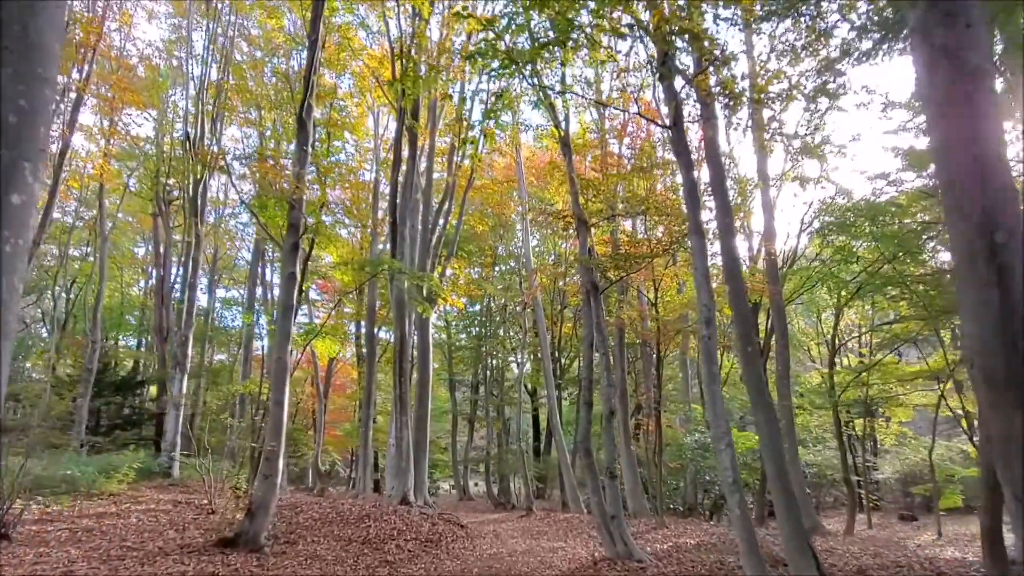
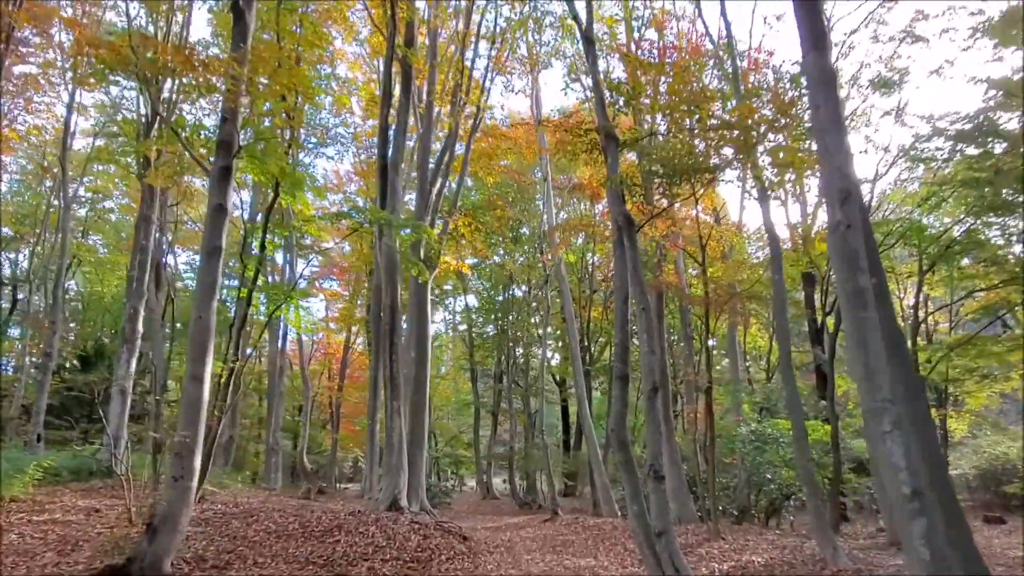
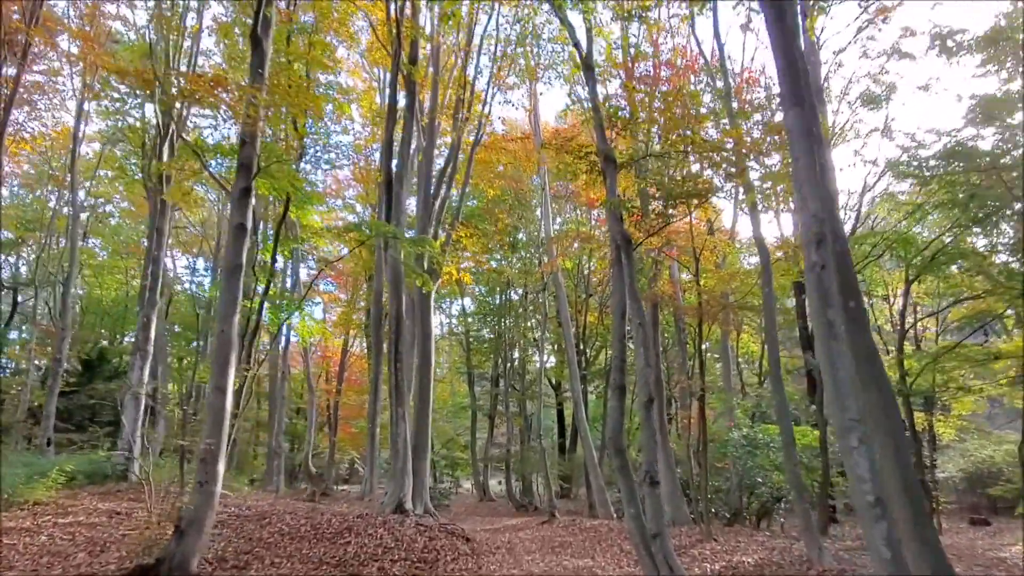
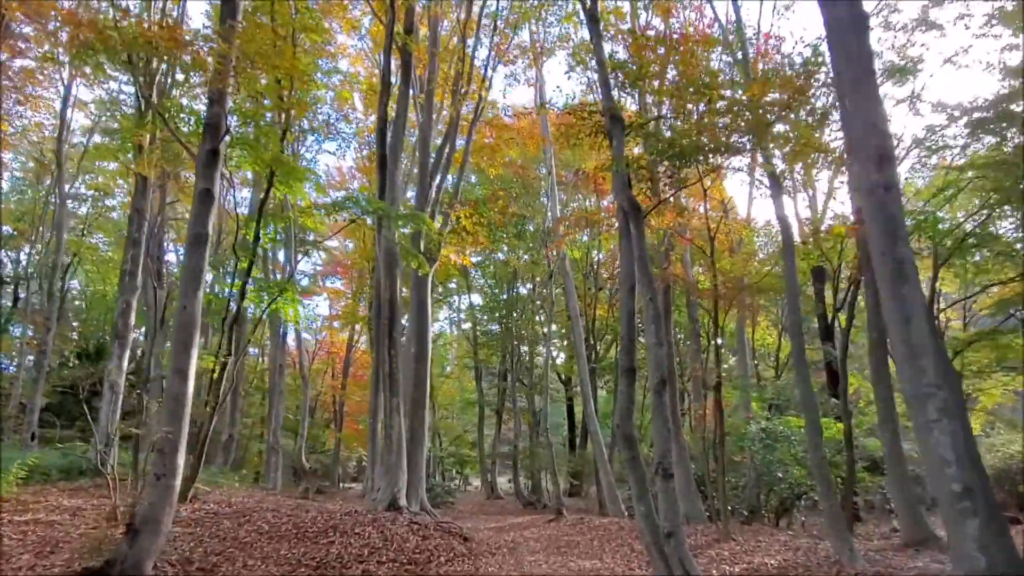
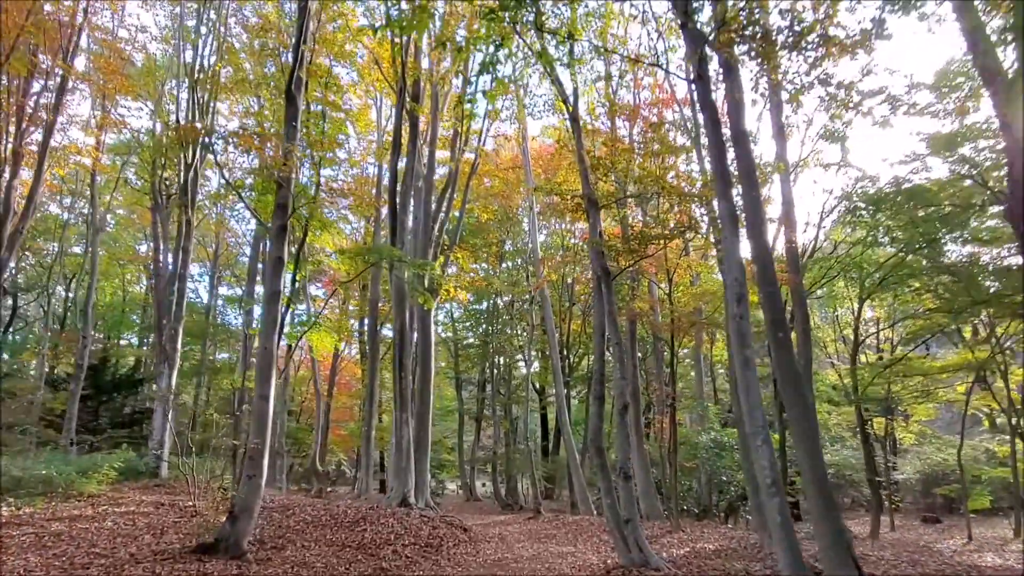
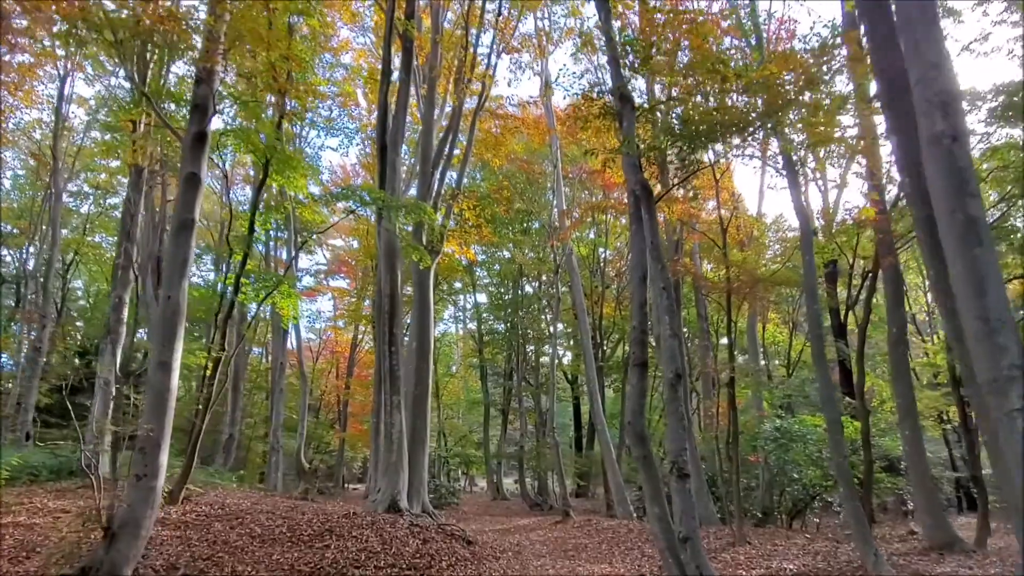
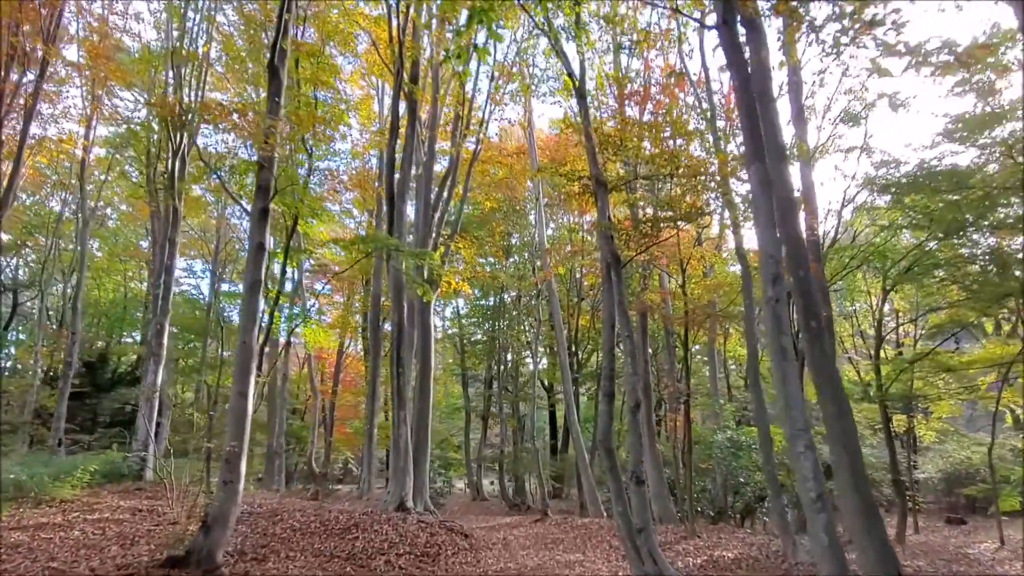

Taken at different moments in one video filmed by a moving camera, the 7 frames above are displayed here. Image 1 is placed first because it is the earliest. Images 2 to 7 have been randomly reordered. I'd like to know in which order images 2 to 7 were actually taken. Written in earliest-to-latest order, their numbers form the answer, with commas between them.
5, 7, 3, 2, 4, 6
